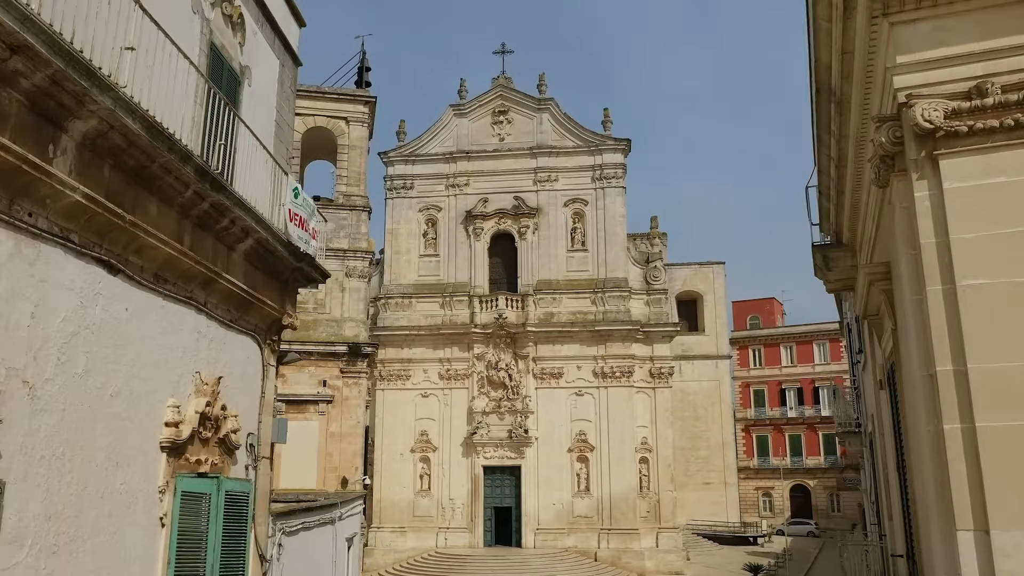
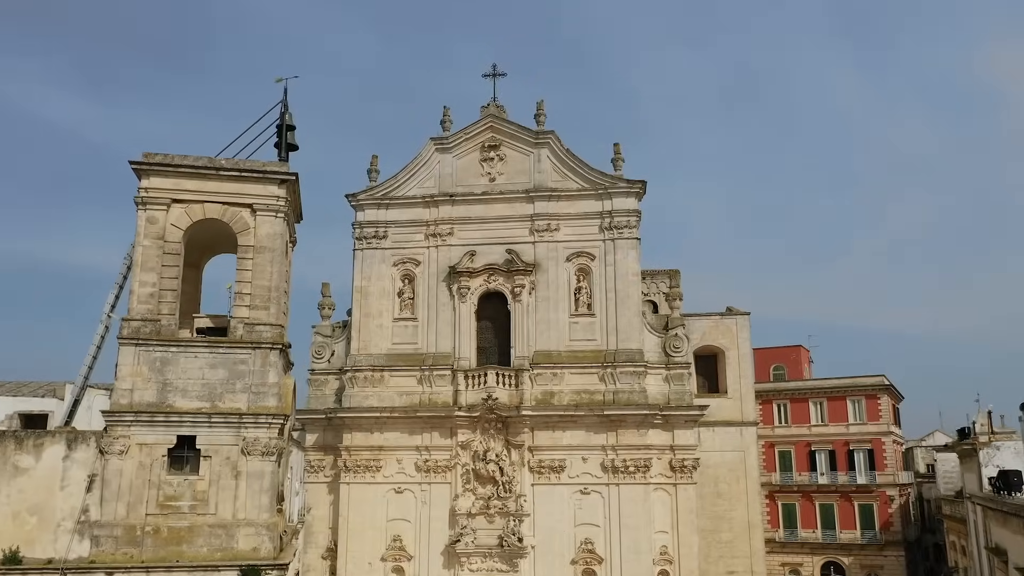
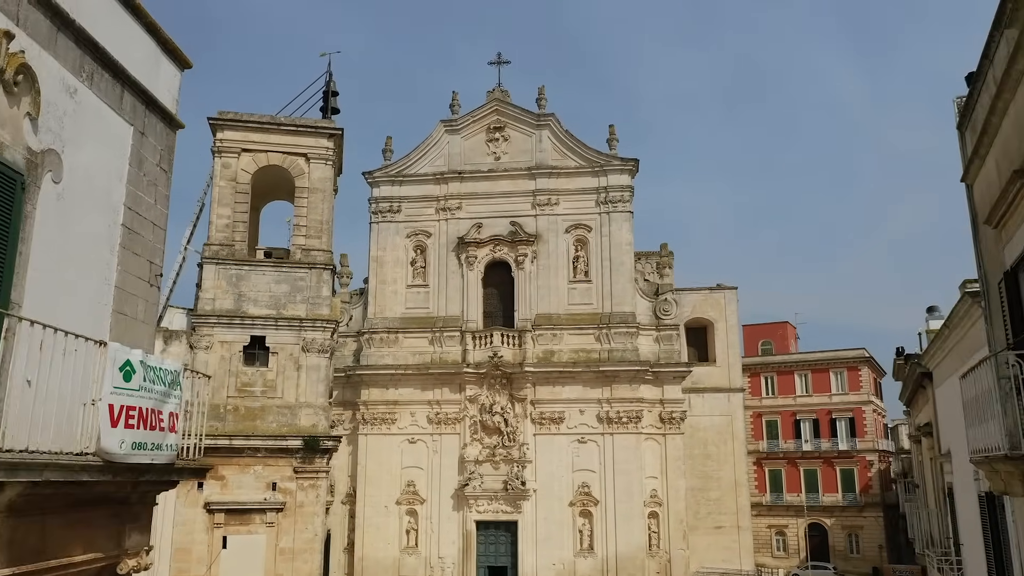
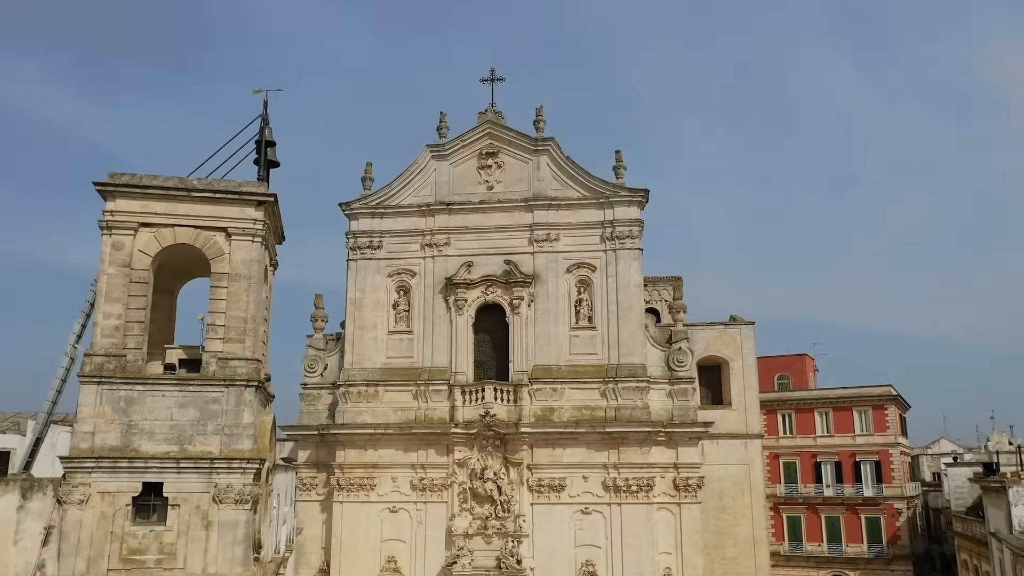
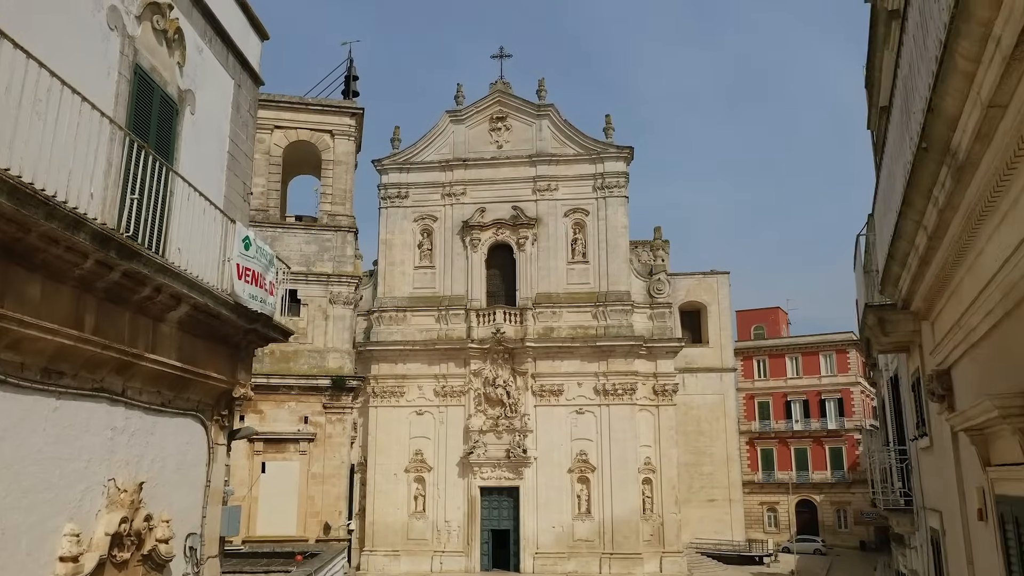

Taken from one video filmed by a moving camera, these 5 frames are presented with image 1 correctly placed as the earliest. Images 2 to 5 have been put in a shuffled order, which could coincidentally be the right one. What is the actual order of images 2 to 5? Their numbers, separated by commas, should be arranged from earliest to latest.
5, 3, 2, 4
